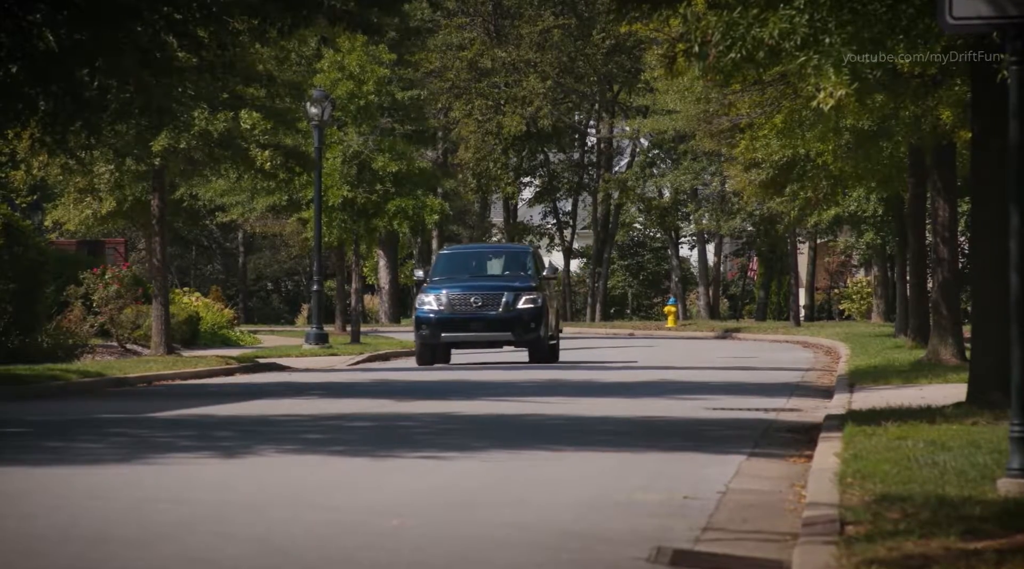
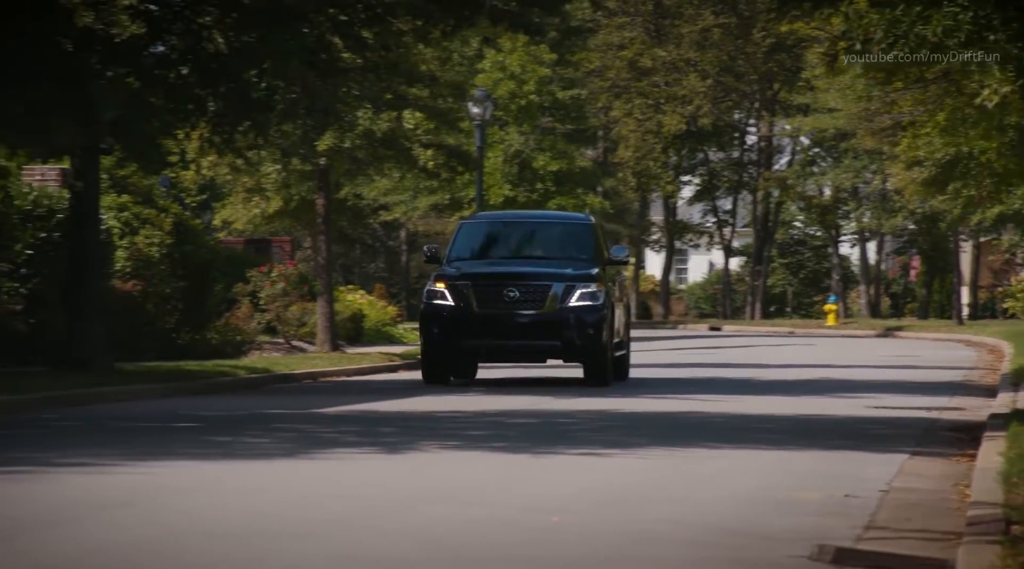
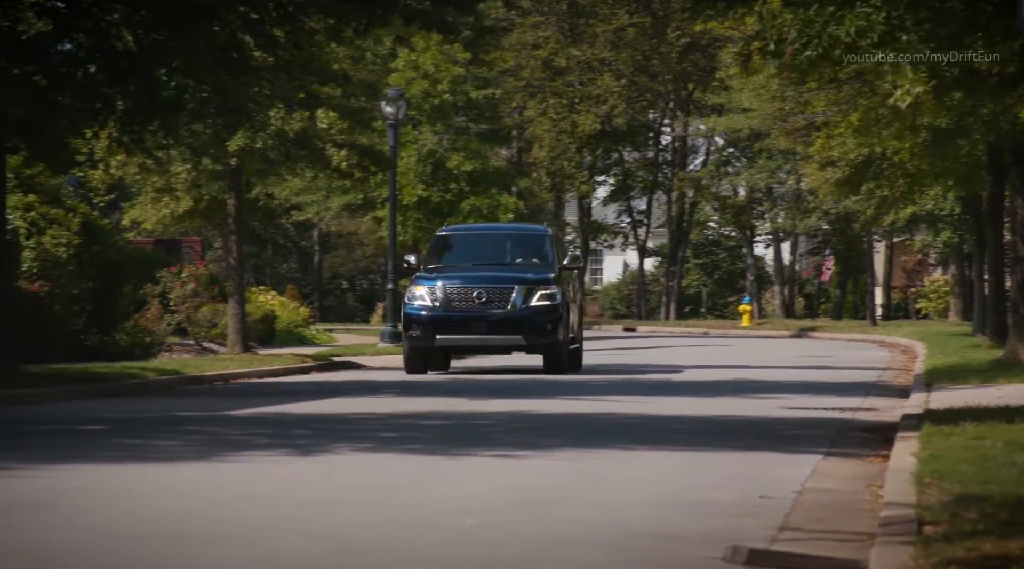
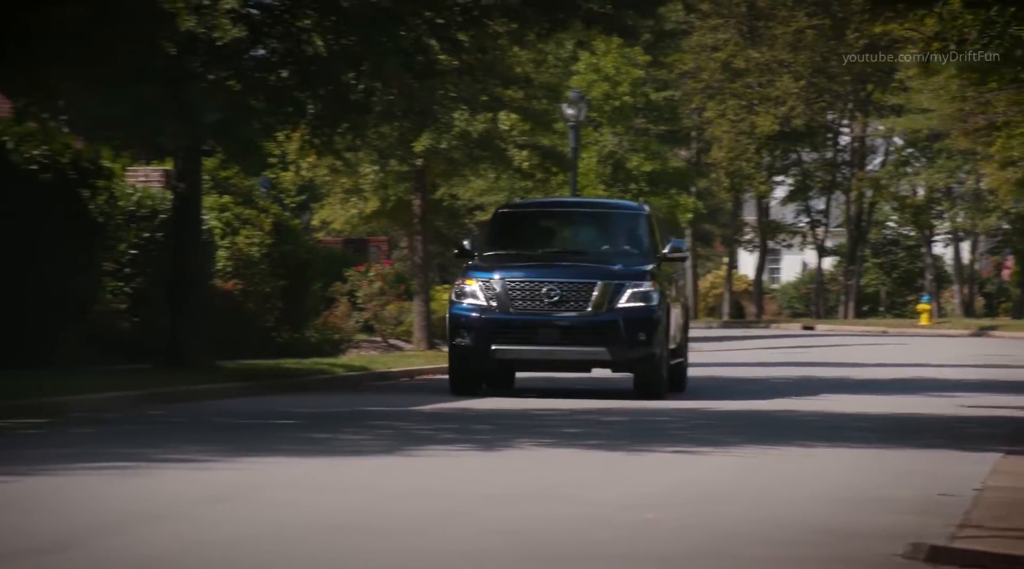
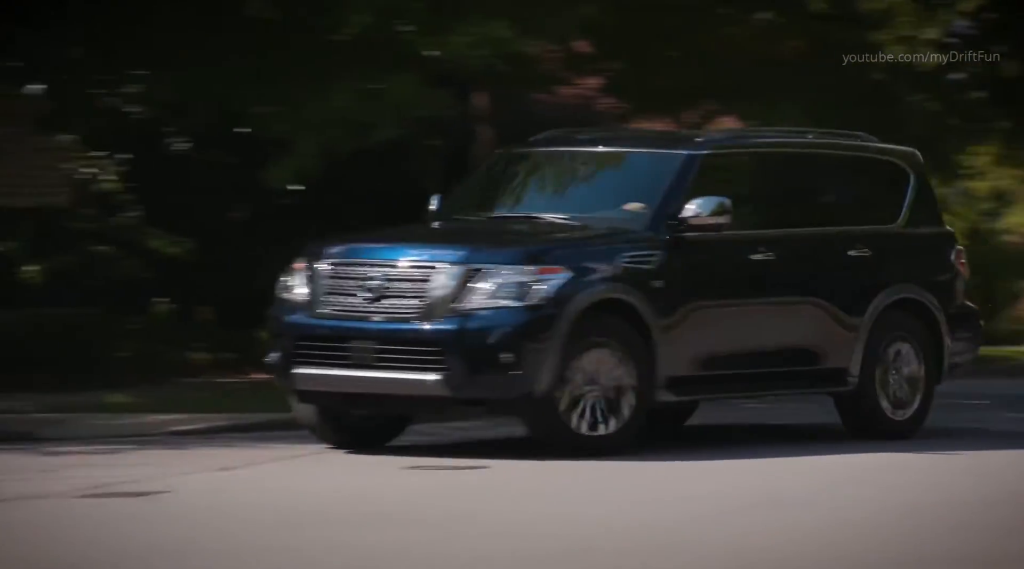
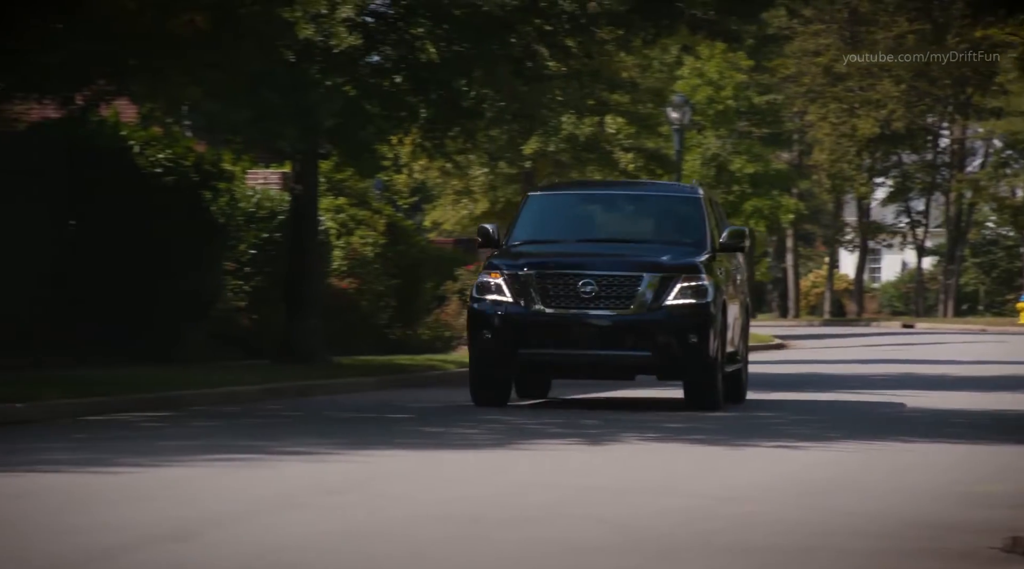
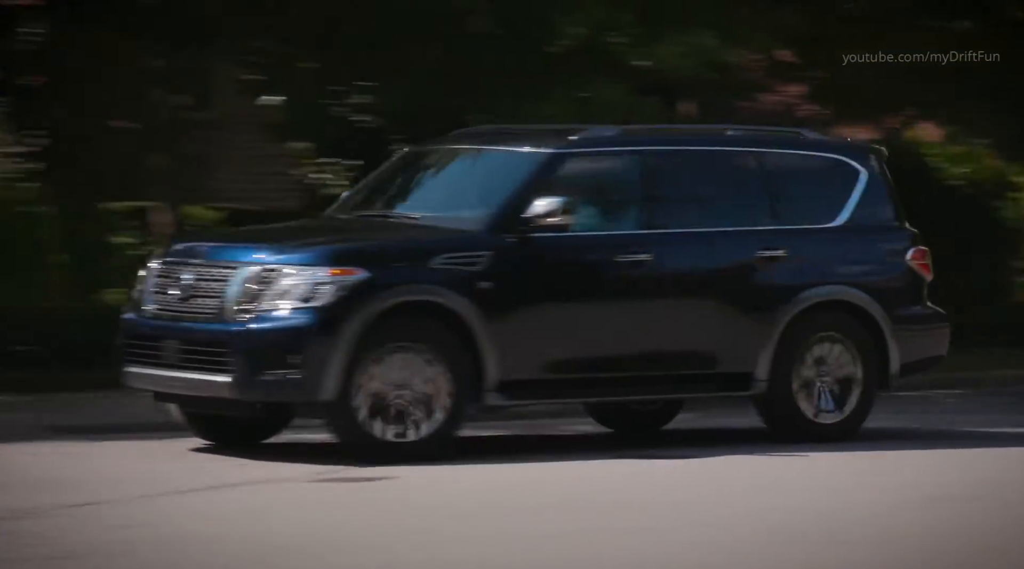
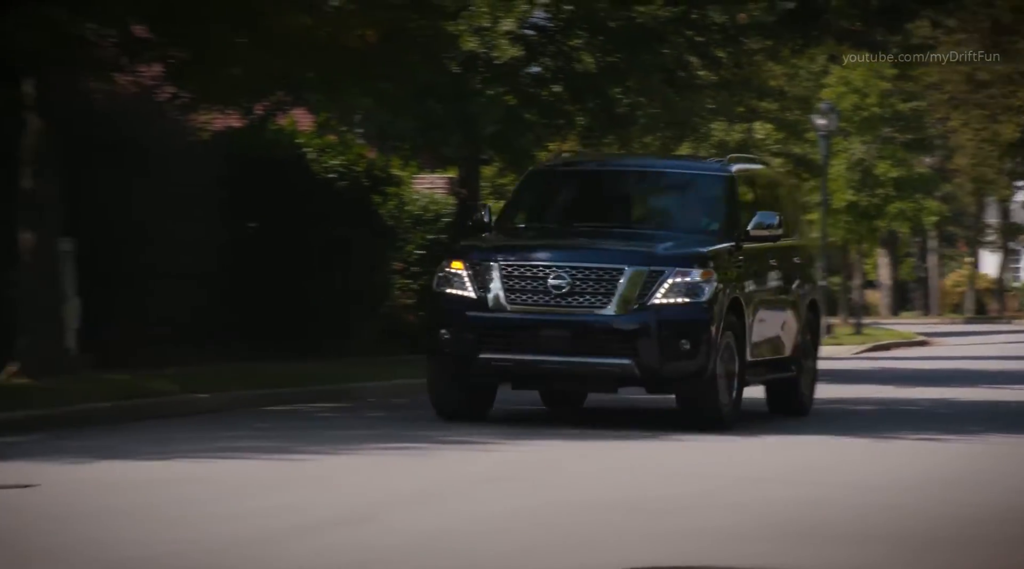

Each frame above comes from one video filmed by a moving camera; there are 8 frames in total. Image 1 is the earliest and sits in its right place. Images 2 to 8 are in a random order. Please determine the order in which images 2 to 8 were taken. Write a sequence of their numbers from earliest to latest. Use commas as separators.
3, 2, 4, 6, 8, 5, 7
